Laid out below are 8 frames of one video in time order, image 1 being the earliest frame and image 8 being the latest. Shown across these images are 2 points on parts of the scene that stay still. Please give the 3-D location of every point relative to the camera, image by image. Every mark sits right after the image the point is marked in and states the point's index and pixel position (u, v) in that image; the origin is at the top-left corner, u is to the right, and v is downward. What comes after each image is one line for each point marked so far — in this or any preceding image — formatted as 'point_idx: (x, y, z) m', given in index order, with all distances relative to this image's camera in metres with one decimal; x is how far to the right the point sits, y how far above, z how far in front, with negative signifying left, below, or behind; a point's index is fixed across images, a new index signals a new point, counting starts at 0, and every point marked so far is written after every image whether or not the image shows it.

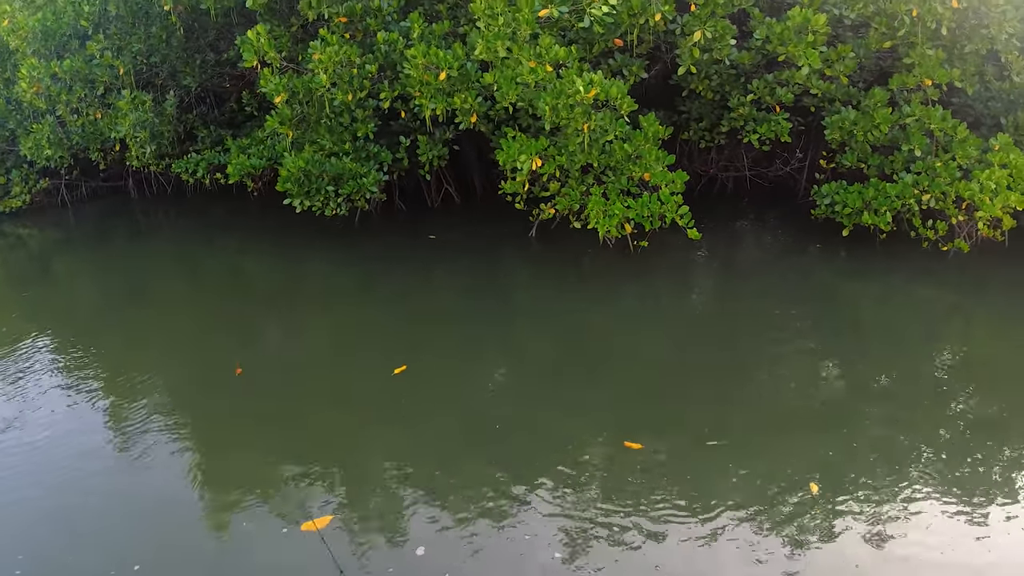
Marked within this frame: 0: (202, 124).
0: (-3.1, +1.6, +6.8) m
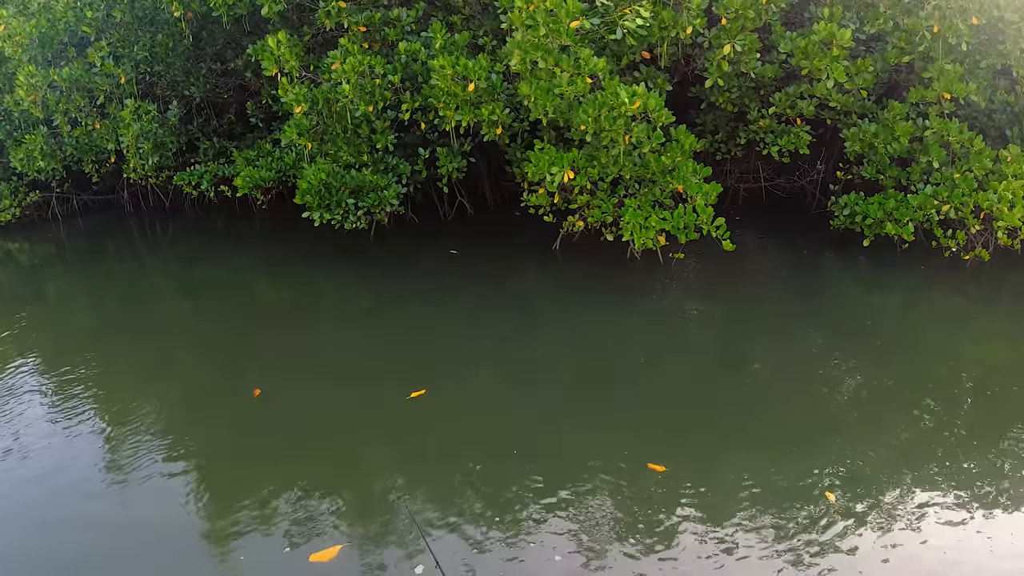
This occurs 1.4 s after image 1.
0: (-3.0, +1.5, +6.6) m
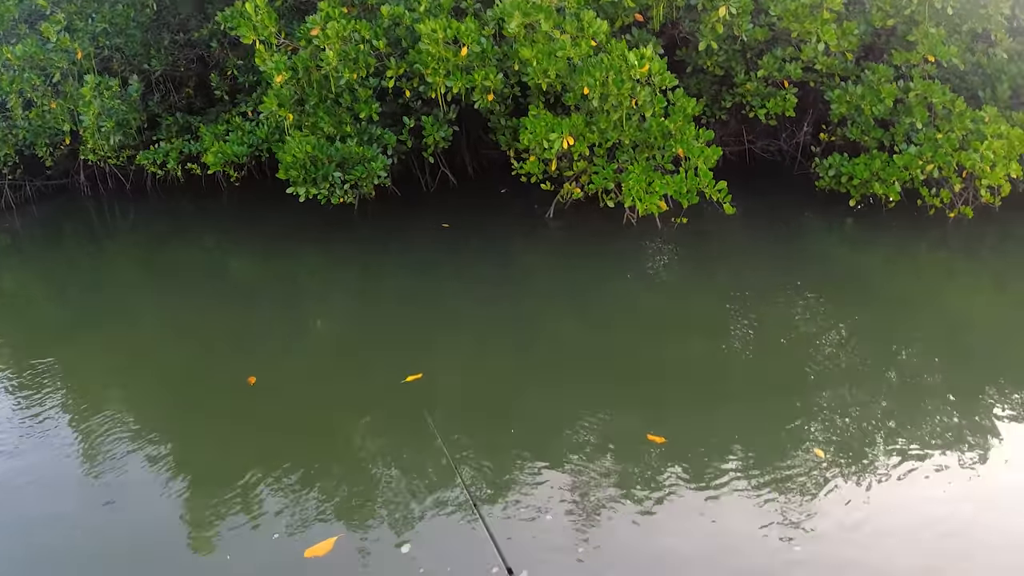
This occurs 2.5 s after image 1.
0: (-3.1, +1.6, +6.3) m
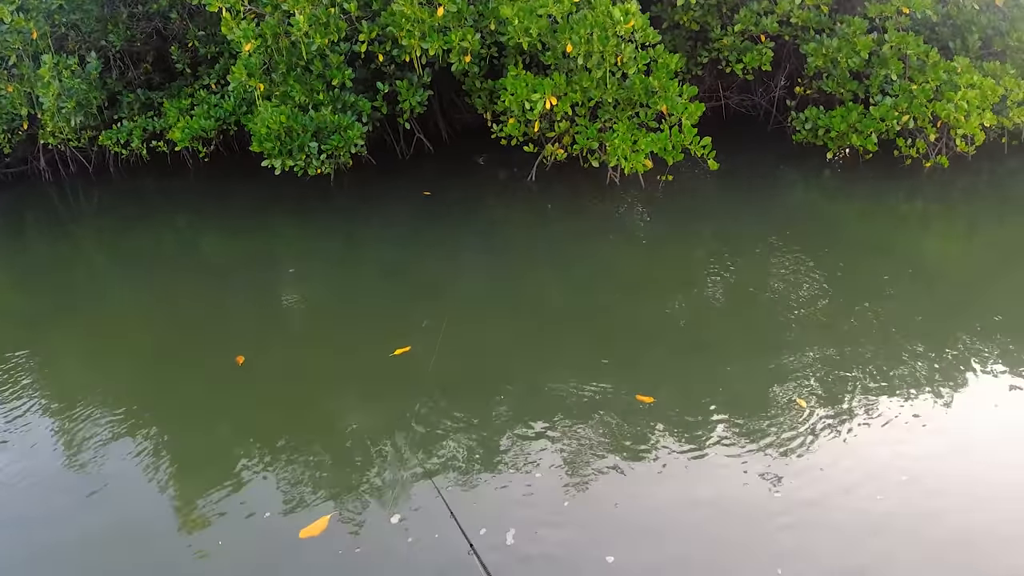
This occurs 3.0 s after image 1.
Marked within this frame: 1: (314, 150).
0: (-3.4, +1.7, +6.0) m
1: (-1.3, +0.9, +4.7) m
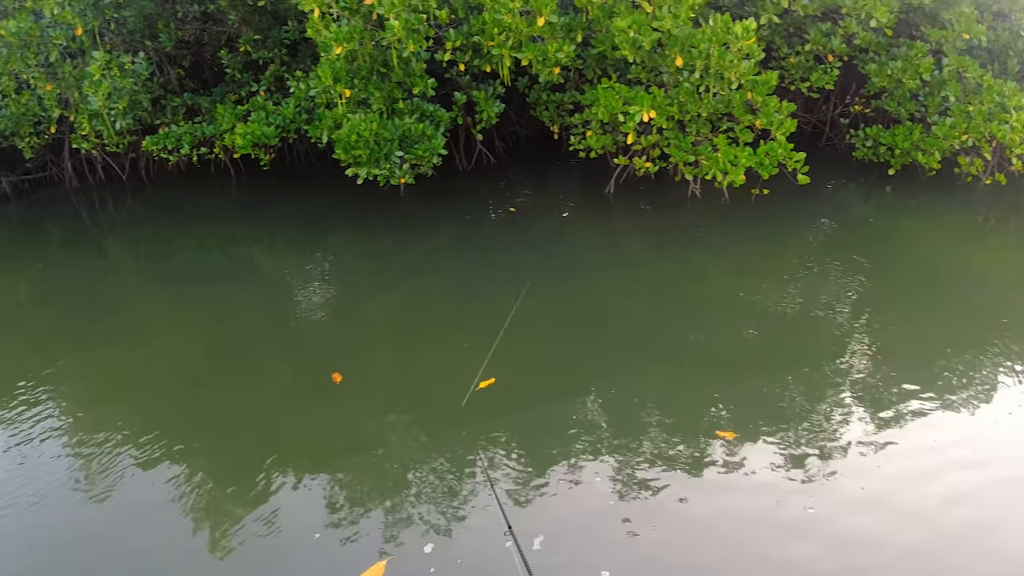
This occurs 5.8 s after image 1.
0: (-2.9, +1.6, +5.8) m
1: (-0.8, +0.8, +4.6) m
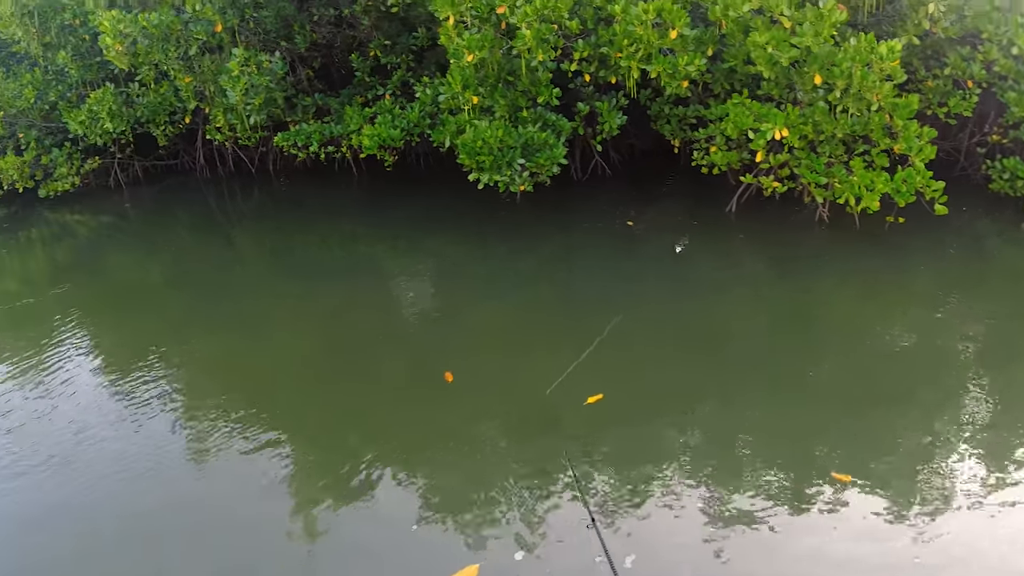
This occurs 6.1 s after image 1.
0: (-1.9, +1.7, +6.0) m
1: (+0.1, +0.8, +4.6) m
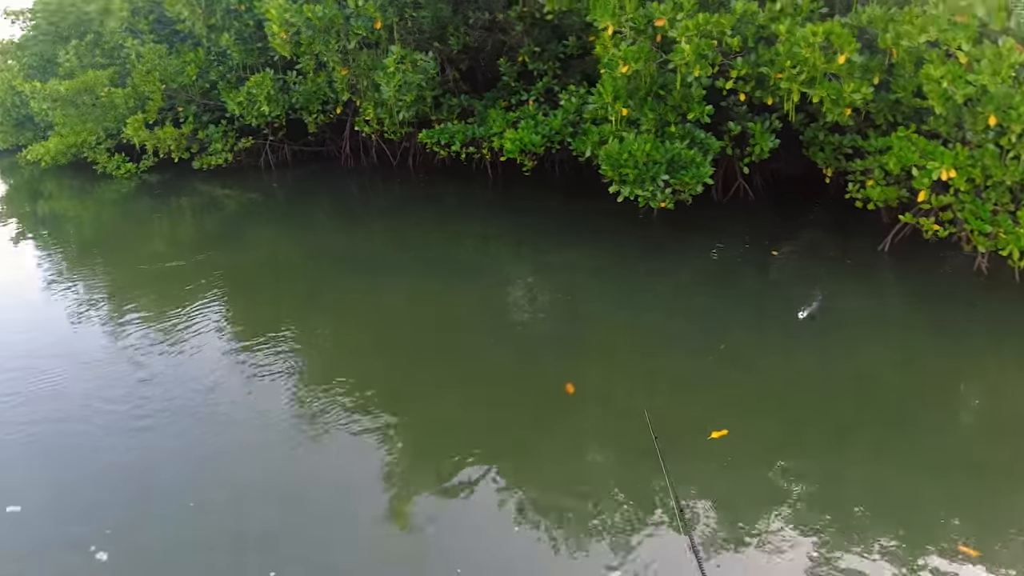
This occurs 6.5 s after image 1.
0: (-0.7, +1.8, +6.1) m
1: (+1.0, +0.7, +4.5) m
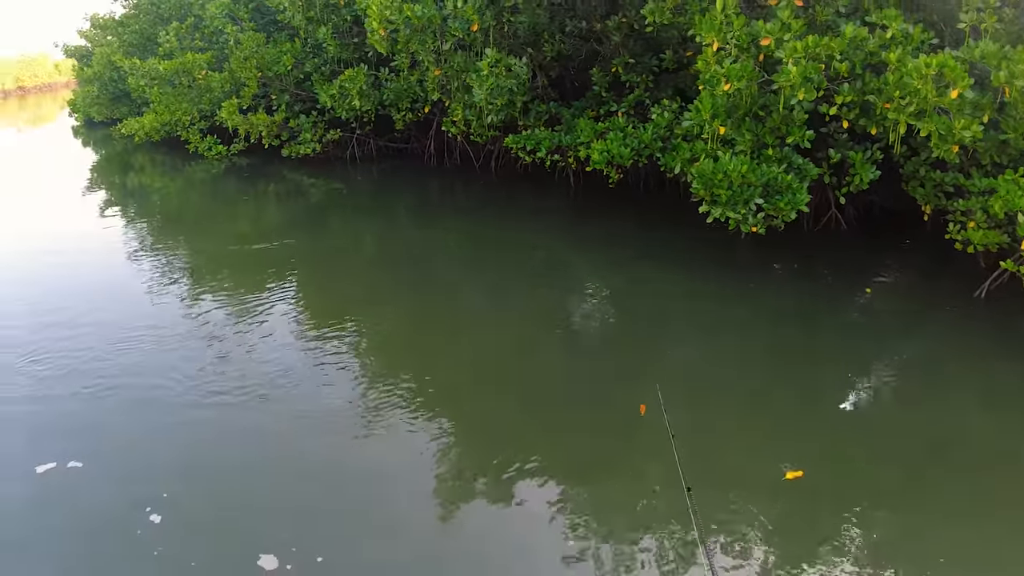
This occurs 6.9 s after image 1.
0: (+0.1, +1.7, +6.1) m
1: (+1.6, +0.5, +4.4) m
